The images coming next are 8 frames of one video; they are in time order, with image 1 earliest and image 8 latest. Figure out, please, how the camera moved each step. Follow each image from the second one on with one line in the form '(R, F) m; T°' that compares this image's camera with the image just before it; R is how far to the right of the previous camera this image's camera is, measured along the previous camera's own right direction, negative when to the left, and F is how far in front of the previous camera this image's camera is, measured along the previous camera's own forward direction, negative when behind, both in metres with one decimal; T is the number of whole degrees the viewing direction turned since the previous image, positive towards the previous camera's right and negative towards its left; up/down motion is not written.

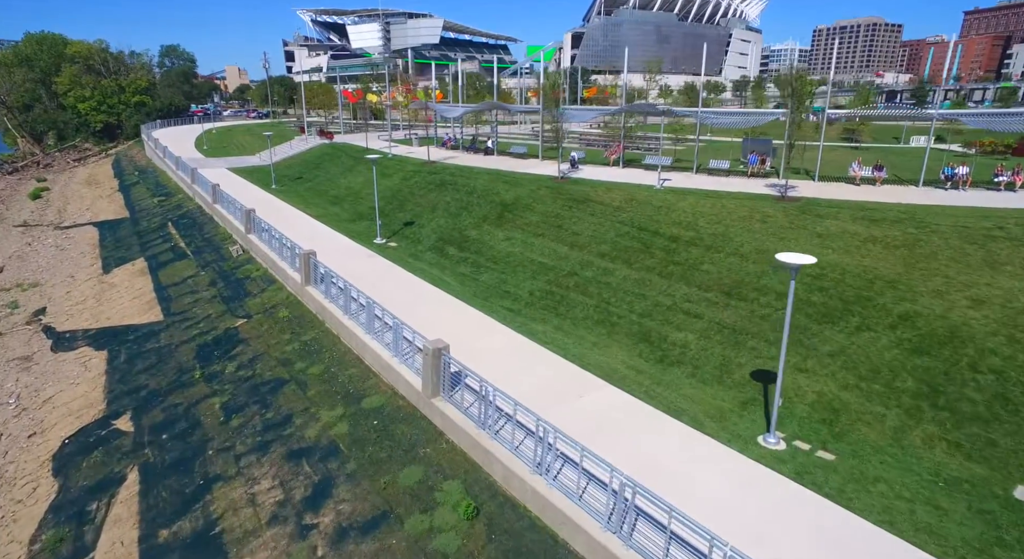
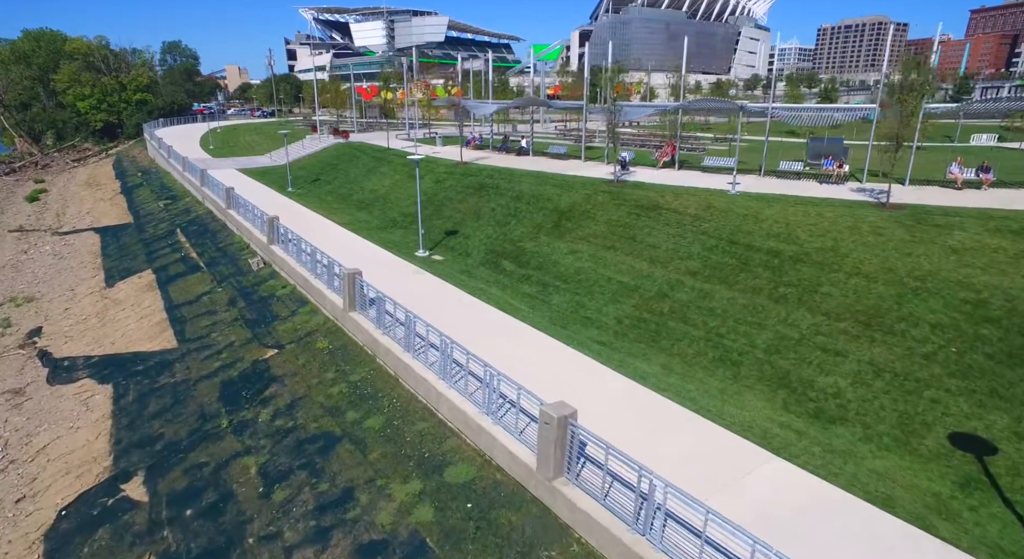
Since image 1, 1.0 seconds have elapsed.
(-1.8, +2.2) m; 0°
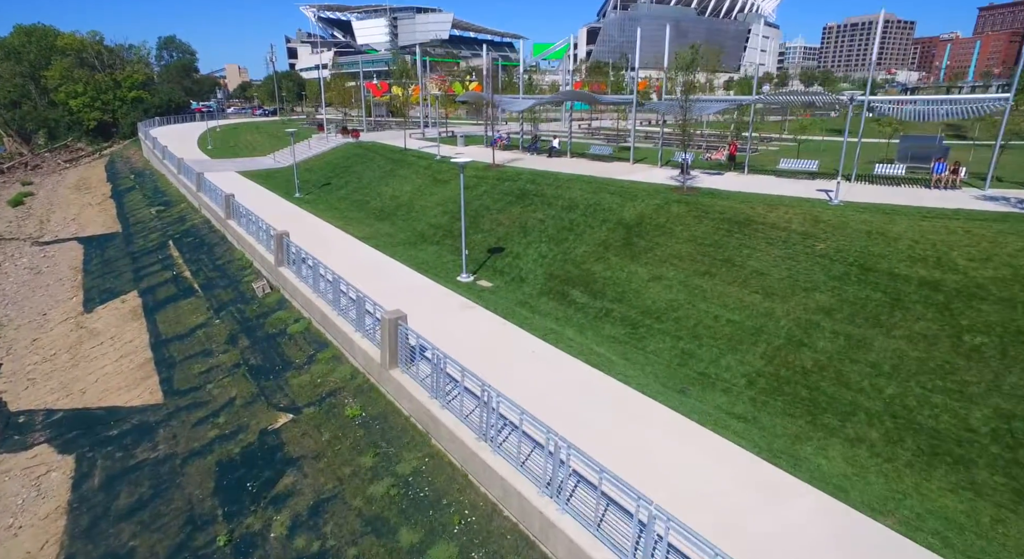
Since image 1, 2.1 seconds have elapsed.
(-1.5, +2.9) m; 0°
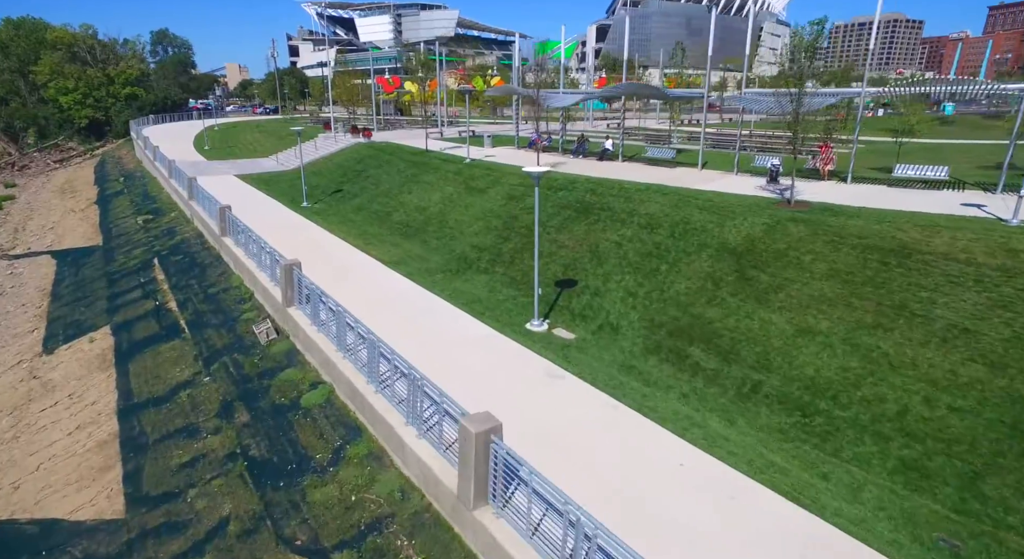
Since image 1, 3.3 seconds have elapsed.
(-1.6, +3.2) m; 0°
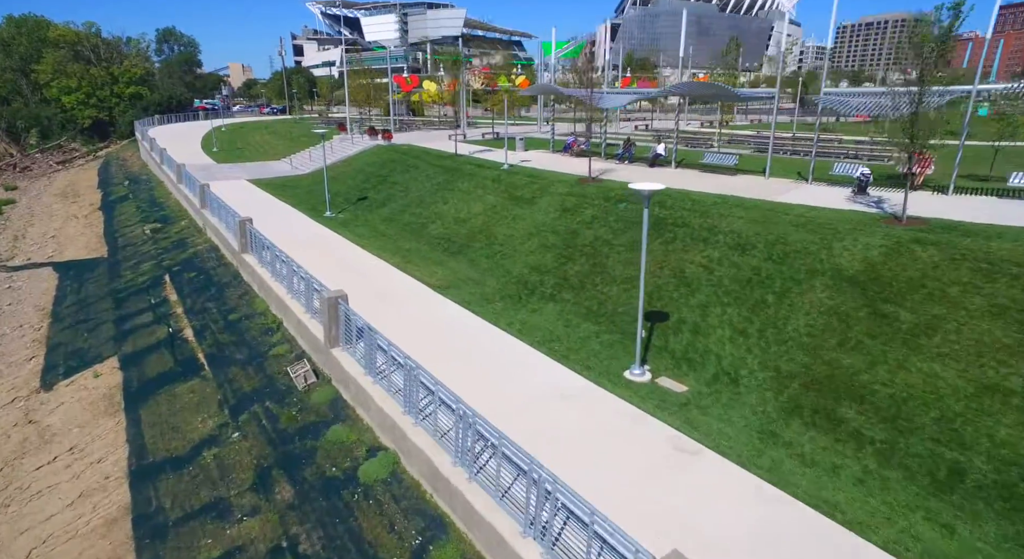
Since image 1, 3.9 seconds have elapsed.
(-1.4, +1.7) m; 0°
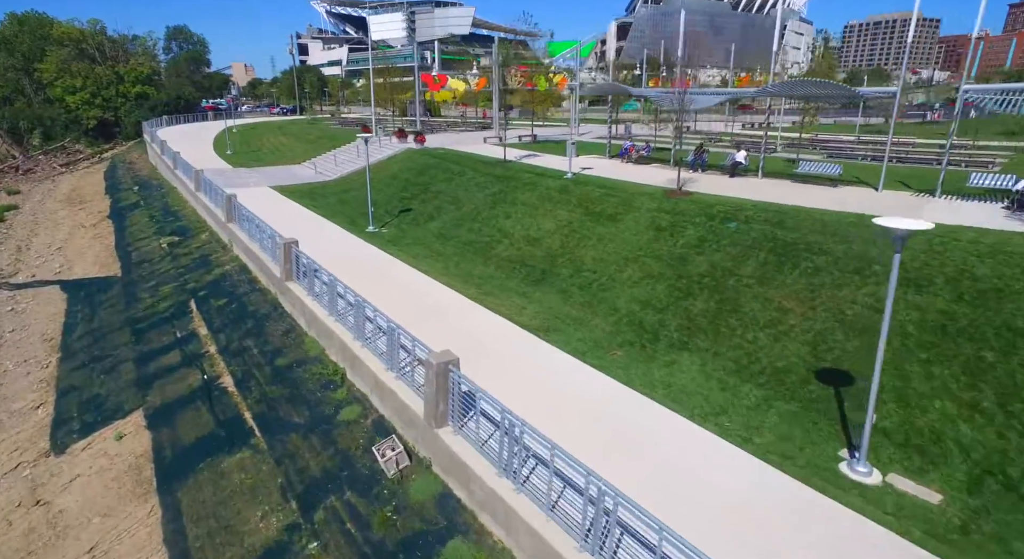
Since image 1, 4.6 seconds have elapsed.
(-2.0, +2.1) m; 0°
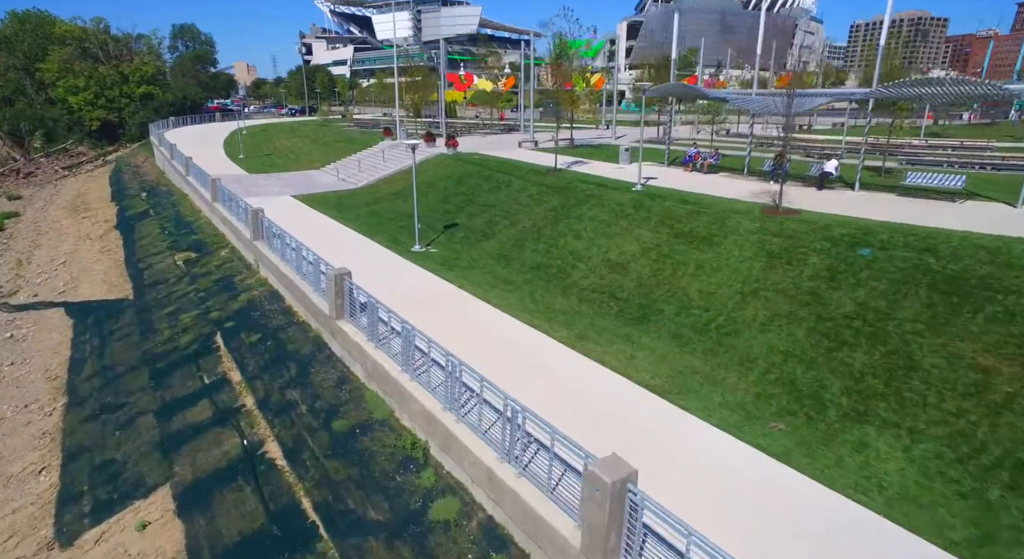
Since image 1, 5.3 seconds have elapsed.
(-1.7, +1.9) m; 0°
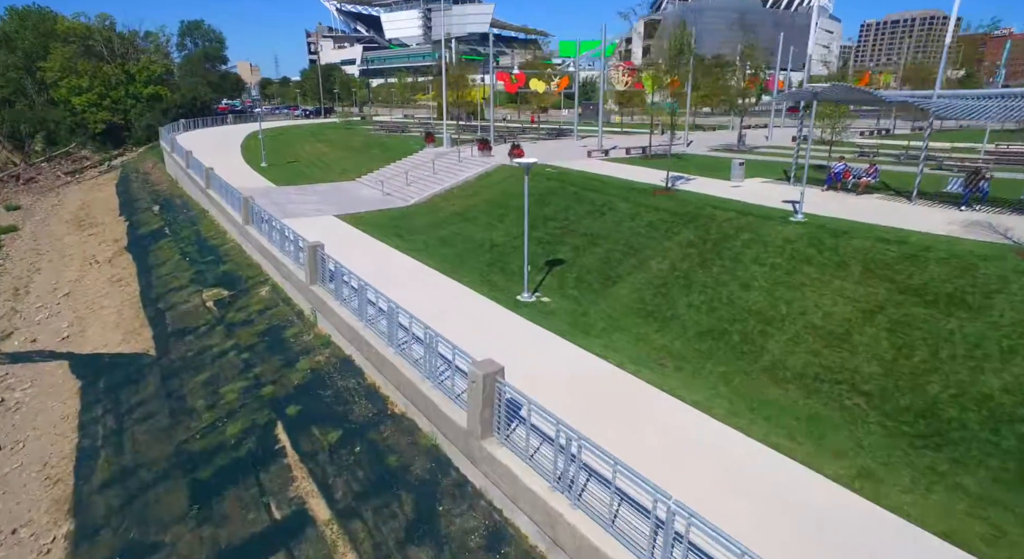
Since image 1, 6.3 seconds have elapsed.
(-2.8, +3.3) m; 0°
